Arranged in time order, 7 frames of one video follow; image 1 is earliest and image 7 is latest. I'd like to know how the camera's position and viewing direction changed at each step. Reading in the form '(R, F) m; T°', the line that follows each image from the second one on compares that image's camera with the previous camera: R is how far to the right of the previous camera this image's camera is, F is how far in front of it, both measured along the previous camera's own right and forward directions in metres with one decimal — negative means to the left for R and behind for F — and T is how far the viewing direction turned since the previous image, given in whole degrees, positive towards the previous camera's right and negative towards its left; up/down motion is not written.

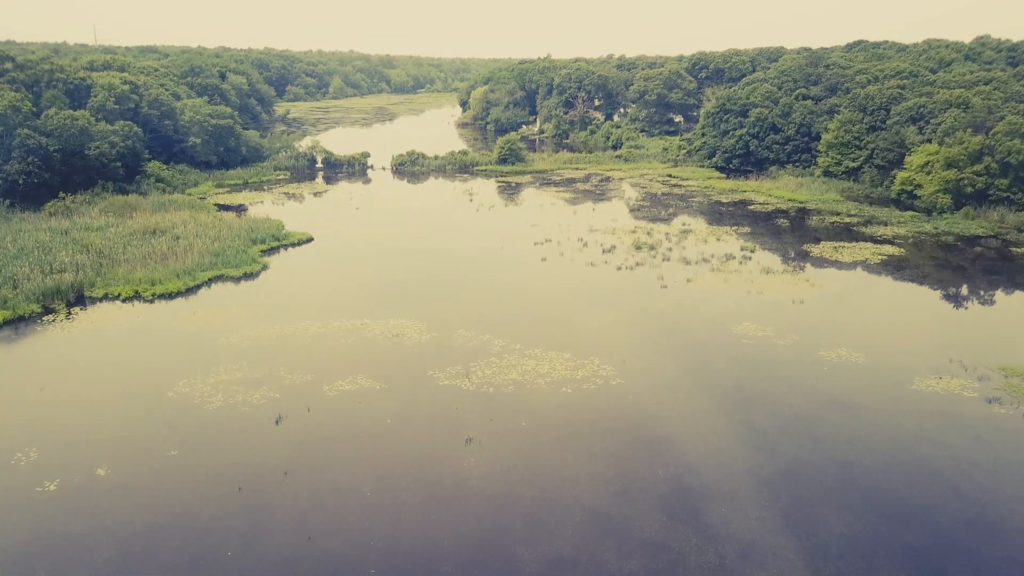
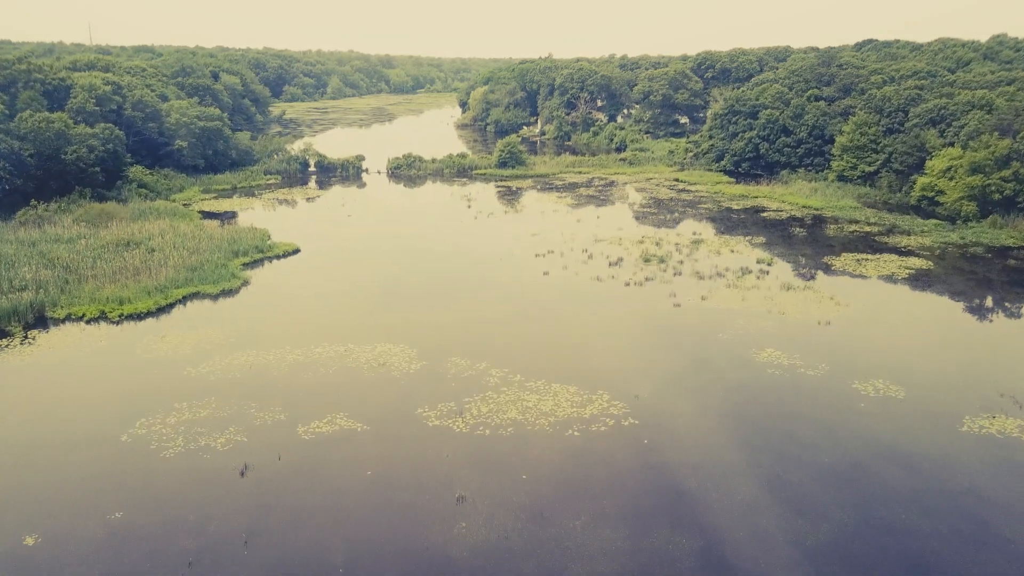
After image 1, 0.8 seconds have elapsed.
(0.0, +2.4) m; 0°
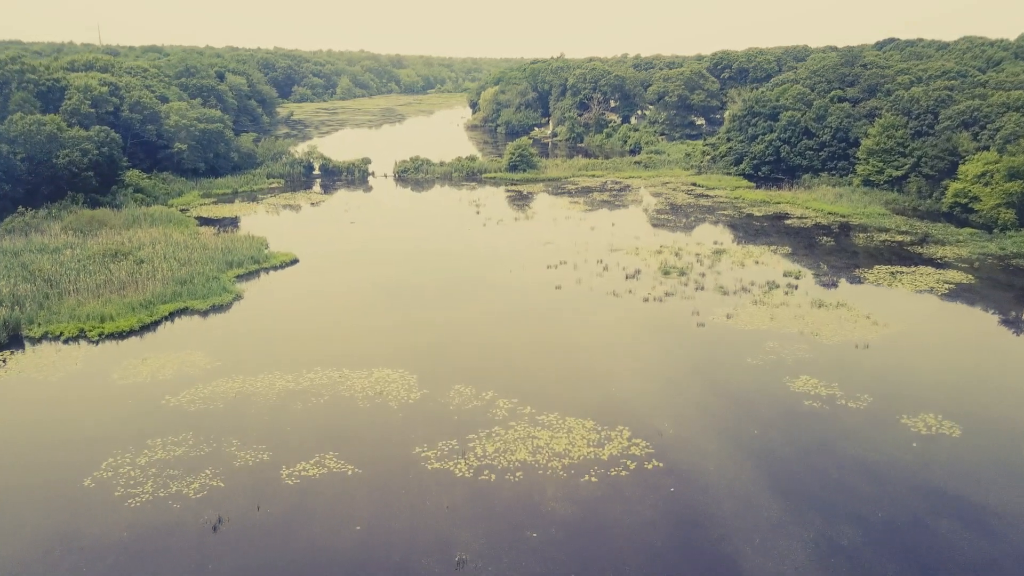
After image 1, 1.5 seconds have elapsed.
(0.0, +2.1) m; -1°
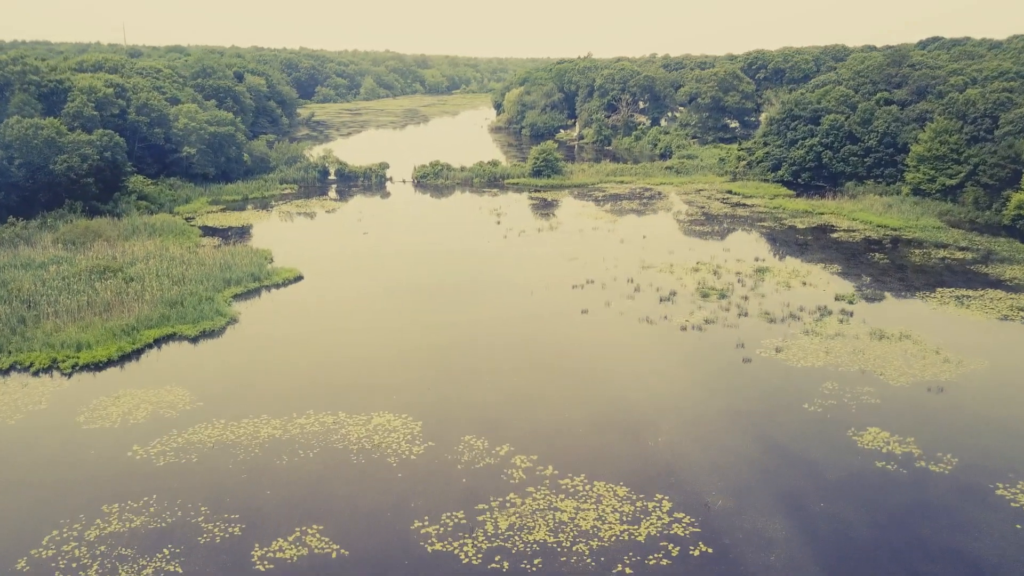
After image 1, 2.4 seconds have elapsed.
(+0.1, +2.9) m; -2°
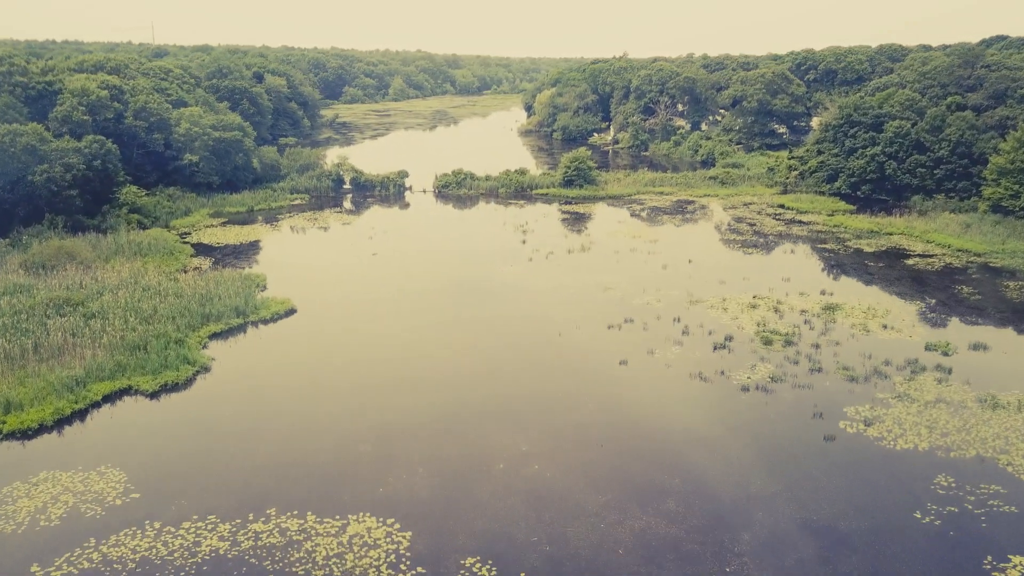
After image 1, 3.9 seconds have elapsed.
(+0.2, +4.6) m; -2°
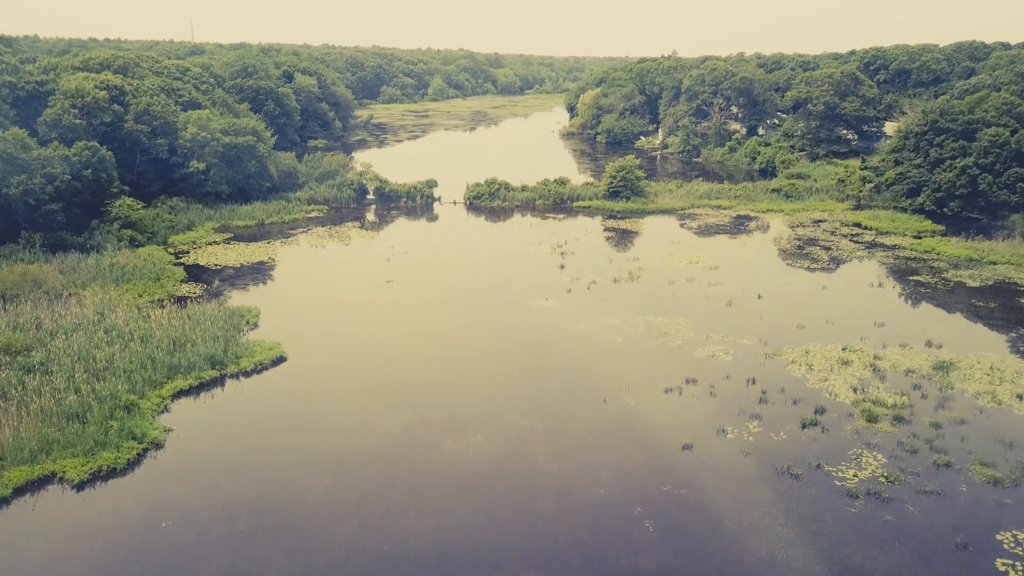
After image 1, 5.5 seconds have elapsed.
(+0.2, +5.1) m; -3°
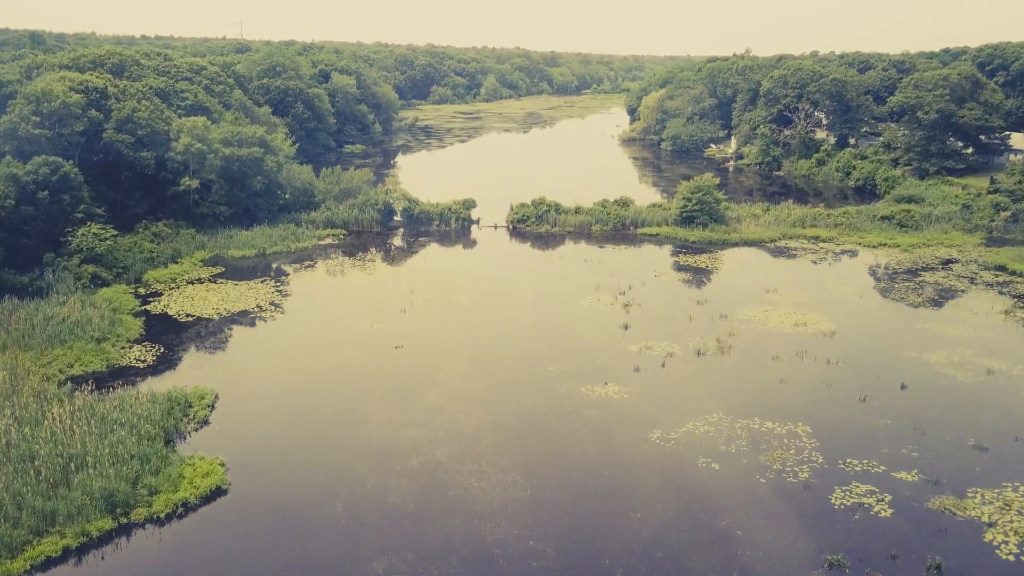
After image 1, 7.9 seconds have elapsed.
(+0.1, +7.7) m; -4°
